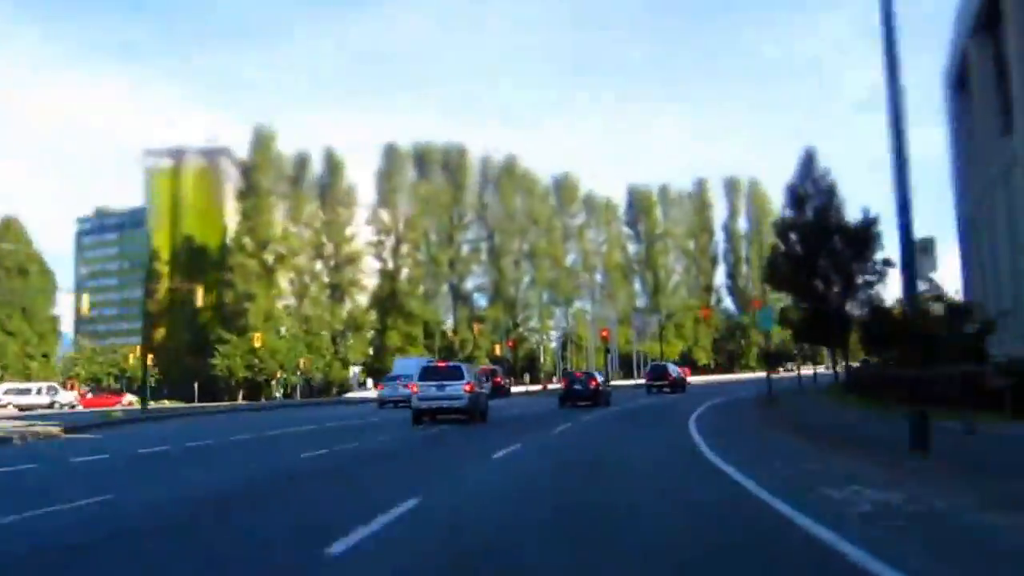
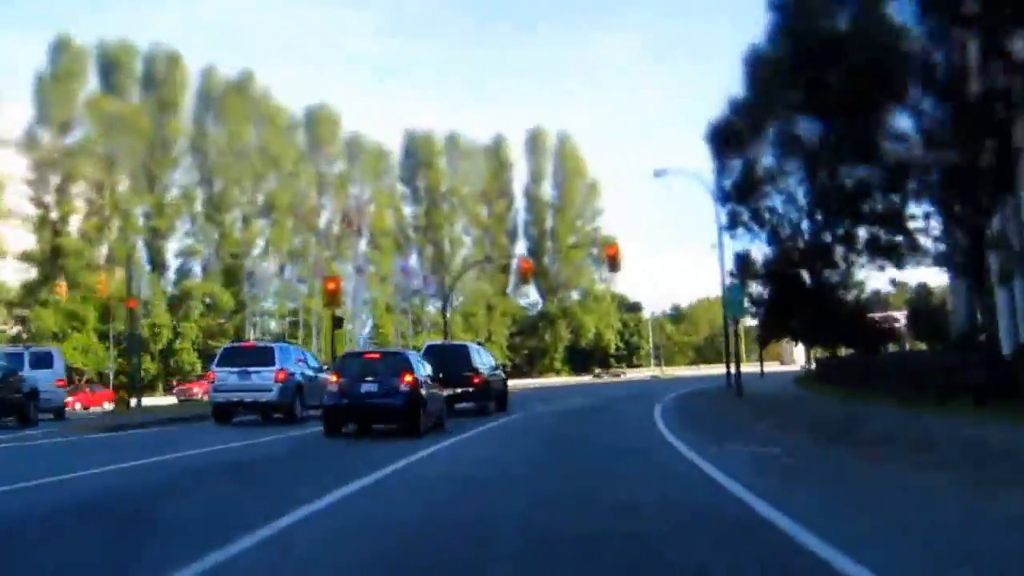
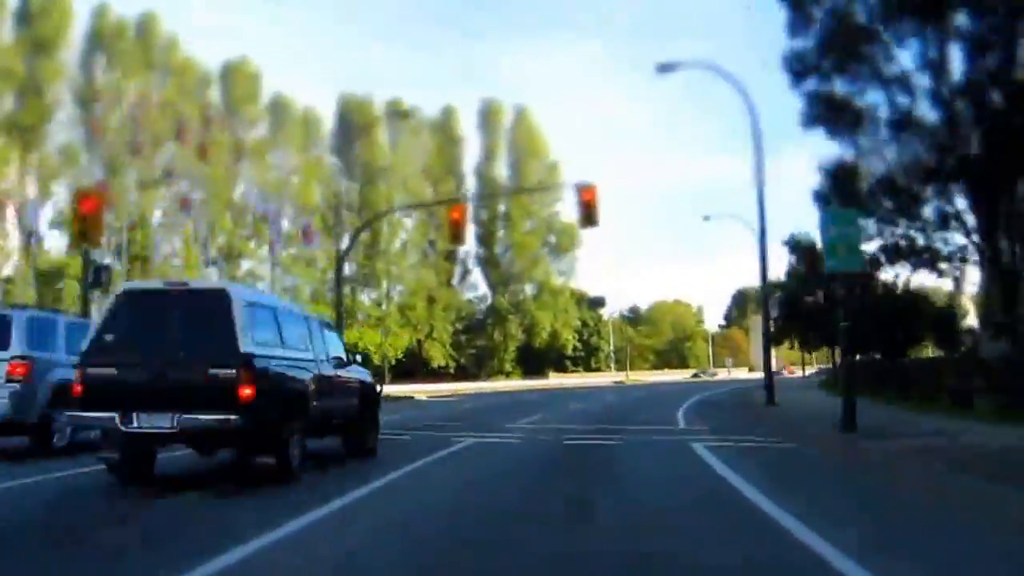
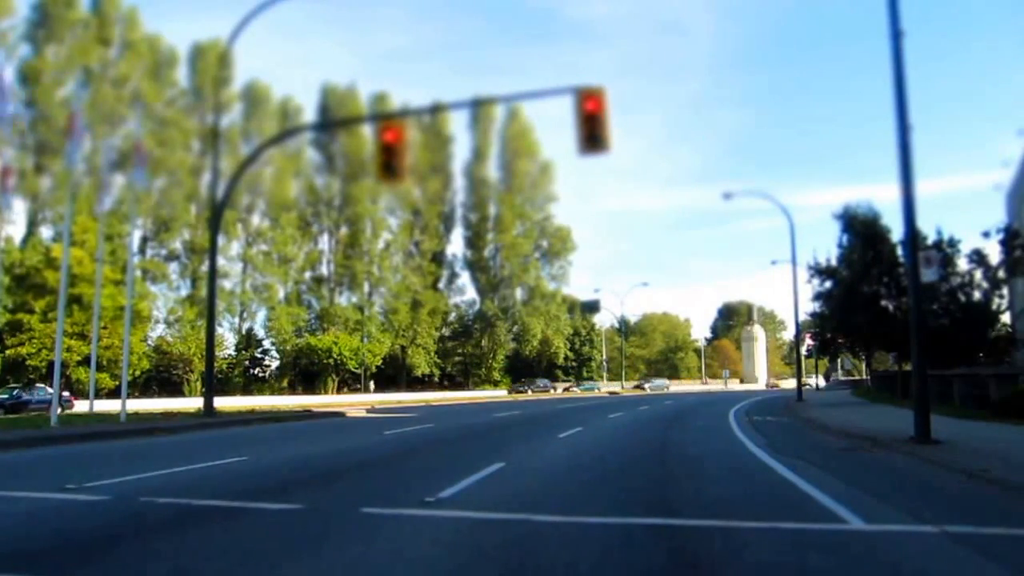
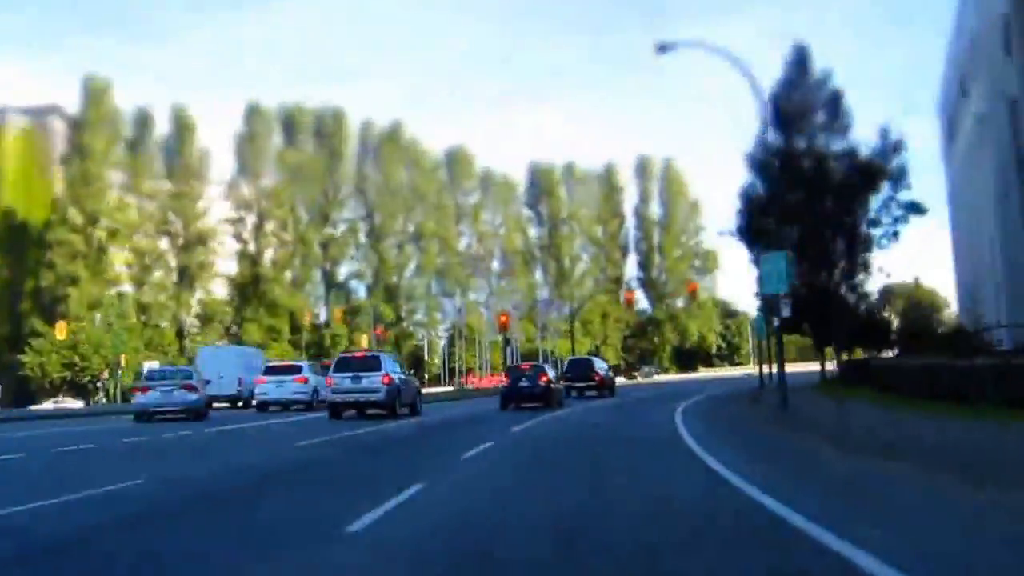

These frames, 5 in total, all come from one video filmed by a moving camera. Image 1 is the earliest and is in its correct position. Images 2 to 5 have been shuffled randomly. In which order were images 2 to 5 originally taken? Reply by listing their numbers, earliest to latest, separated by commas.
5, 2, 3, 4
